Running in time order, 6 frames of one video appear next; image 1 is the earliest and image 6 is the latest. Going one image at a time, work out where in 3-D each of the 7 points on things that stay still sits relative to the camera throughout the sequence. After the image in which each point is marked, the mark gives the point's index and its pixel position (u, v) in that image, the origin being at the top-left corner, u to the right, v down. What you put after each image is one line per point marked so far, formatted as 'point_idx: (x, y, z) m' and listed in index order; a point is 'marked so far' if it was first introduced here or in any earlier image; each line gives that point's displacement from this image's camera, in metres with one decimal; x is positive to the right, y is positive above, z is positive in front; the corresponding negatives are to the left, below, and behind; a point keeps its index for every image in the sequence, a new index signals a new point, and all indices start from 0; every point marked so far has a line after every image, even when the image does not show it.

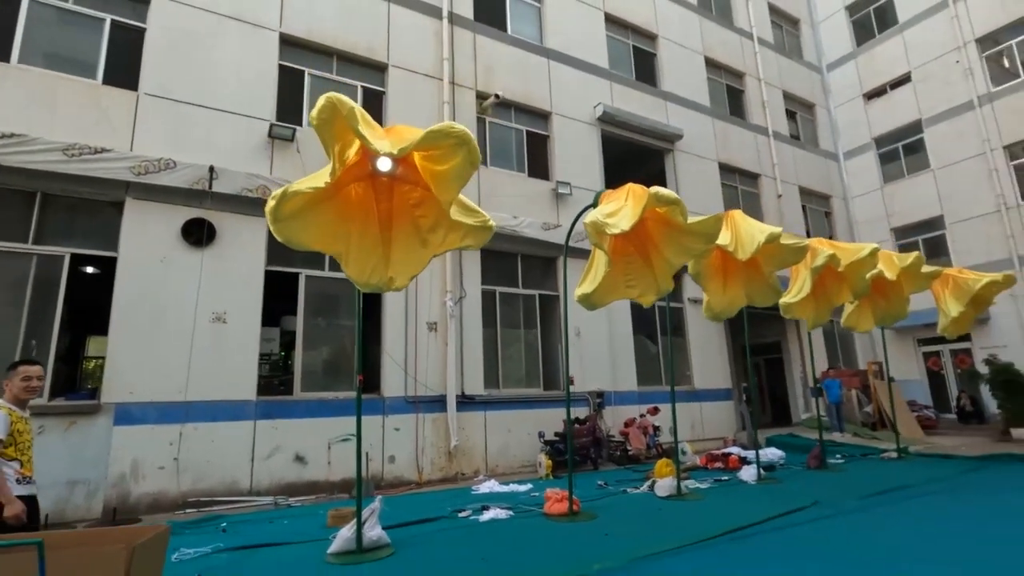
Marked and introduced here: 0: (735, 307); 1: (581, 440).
0: (+2.5, -0.2, +6.1) m
1: (+1.1, -2.5, +9.2) m
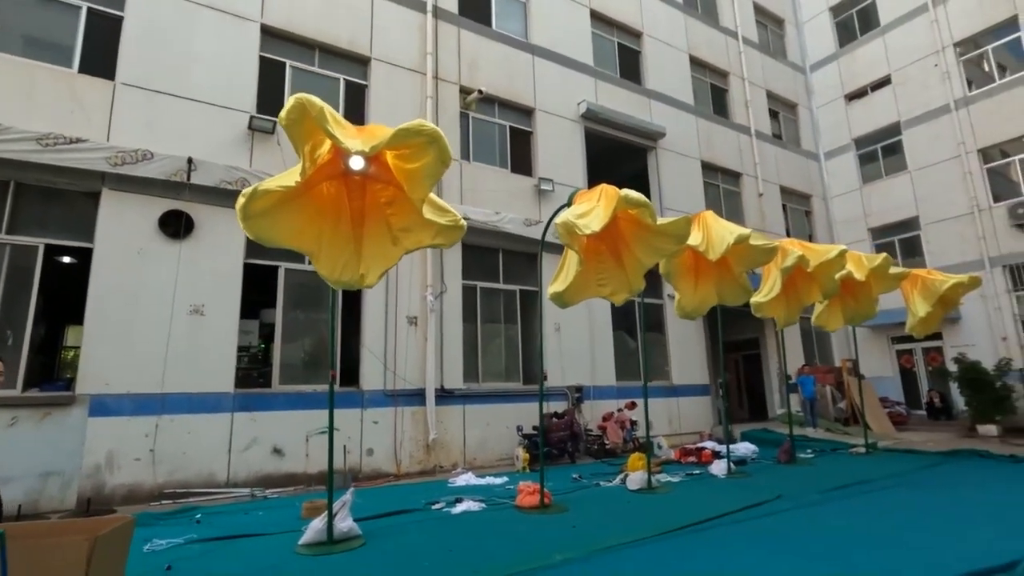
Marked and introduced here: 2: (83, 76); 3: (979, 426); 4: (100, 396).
0: (+2.2, -0.2, +6.3) m
1: (+0.8, -2.4, +9.3) m
2: (-5.5, +2.7, +7.2) m
3: (+10.1, -3.0, +12.2) m
4: (-4.9, -1.3, +6.7) m
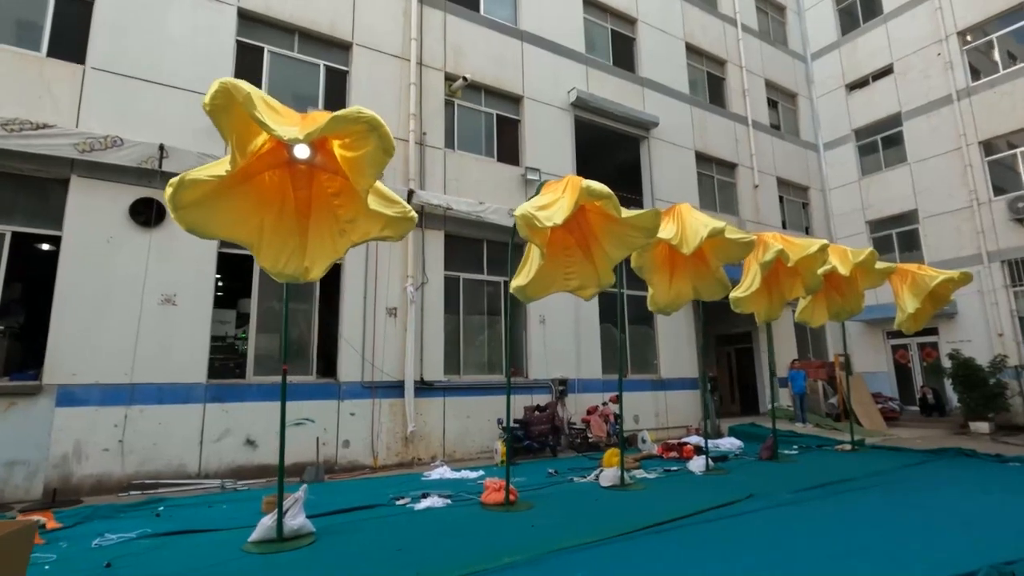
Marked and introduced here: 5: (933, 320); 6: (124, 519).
0: (+1.9, -0.1, +6.1) m
1: (+0.4, -2.3, +9.2) m
2: (-5.8, +2.8, +7.0) m
3: (+9.8, -2.9, +12.0) m
4: (-5.2, -1.1, +6.6) m
5: (+10.5, -0.8, +14.0) m
6: (-3.7, -2.2, +5.3) m
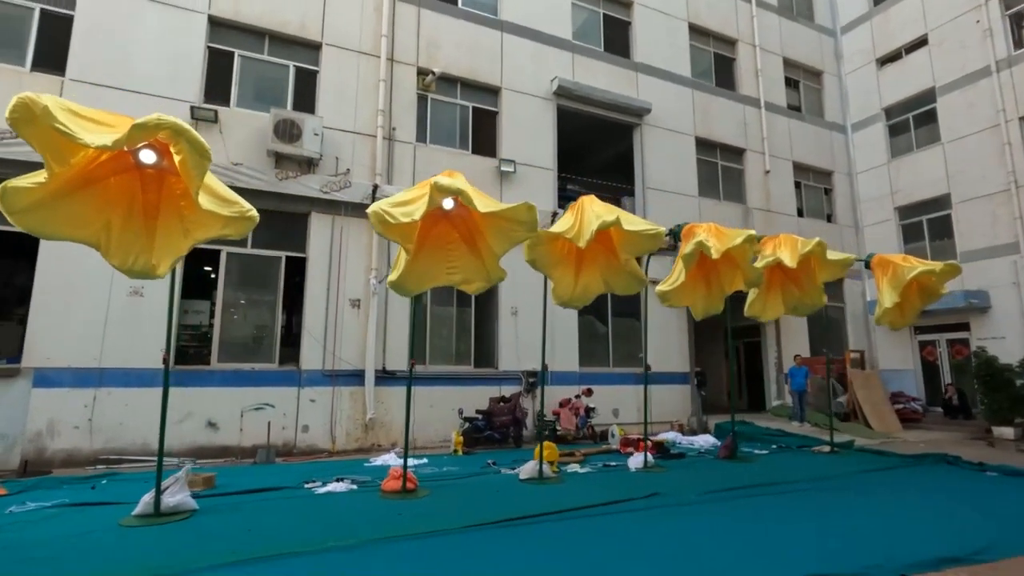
0: (+0.8, -0.1, +6.0) m
1: (-0.2, -2.2, +9.3) m
2: (-6.6, +2.9, +7.8) m
3: (+9.4, -2.7, +11.0) m
4: (-6.1, -1.0, +7.3) m
5: (+10.3, -0.6, +12.9) m
6: (-4.8, -2.1, +5.9) m
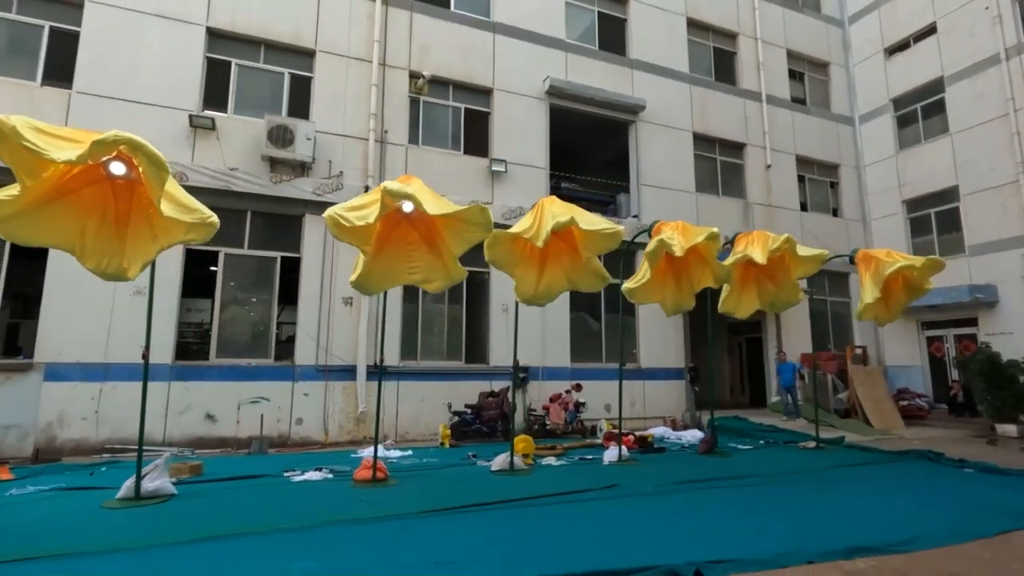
0: (+0.5, 0.0, +6.2) m
1: (-0.4, -2.1, +9.5) m
2: (-6.9, +2.9, +8.3) m
3: (+9.3, -2.6, +10.8) m
4: (-6.4, -1.1, +7.8) m
5: (+10.3, -0.5, +12.6) m
6: (-5.1, -2.1, +6.4) m
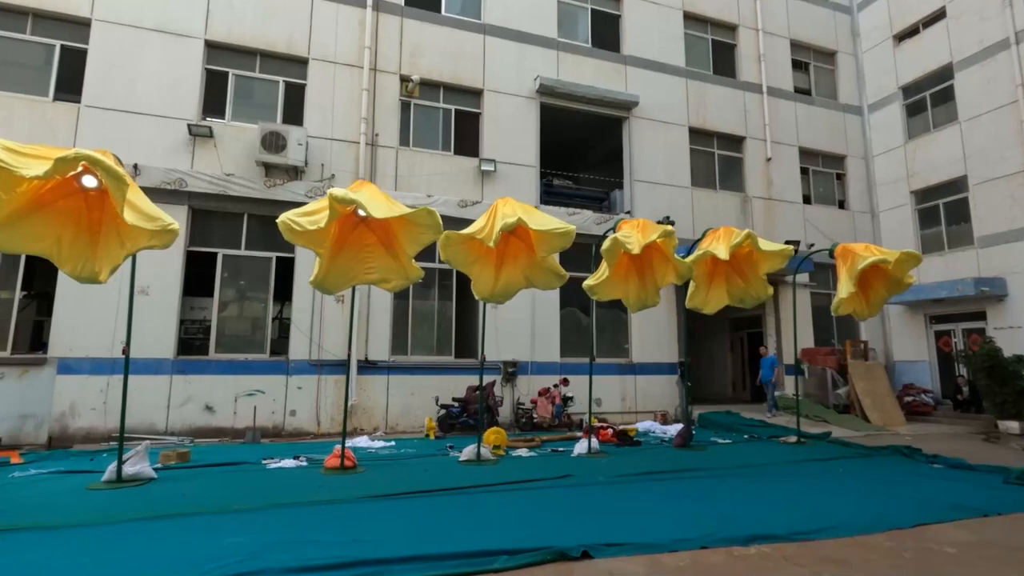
0: (0.0, 0.0, +6.5) m
1: (-0.7, -2.1, +9.9) m
2: (-7.3, +2.9, +8.9) m
3: (+9.1, -2.5, +10.5) m
4: (-6.8, -1.1, +8.5) m
5: (+10.2, -0.3, +12.2) m
6: (-5.6, -2.1, +7.0) m
